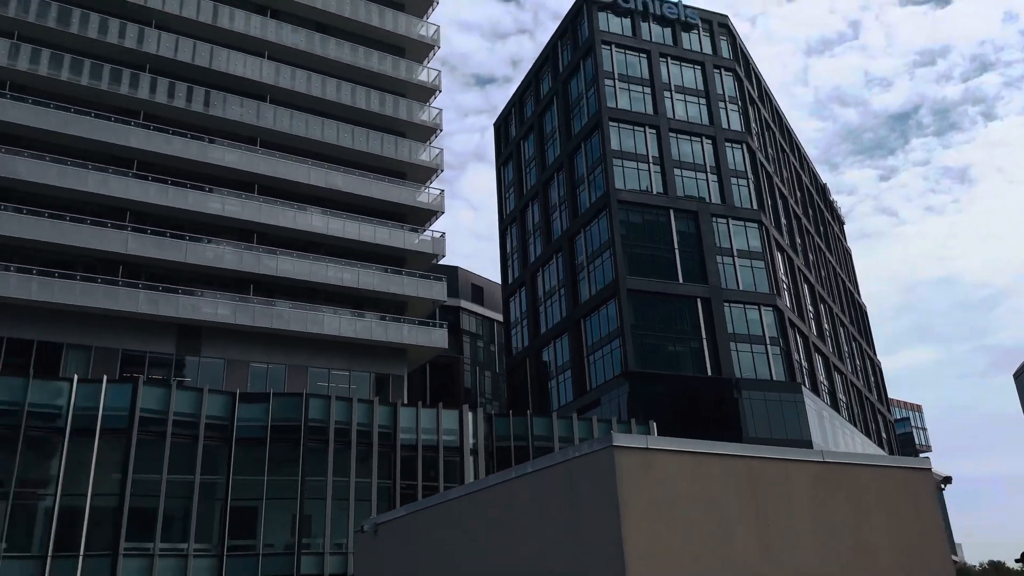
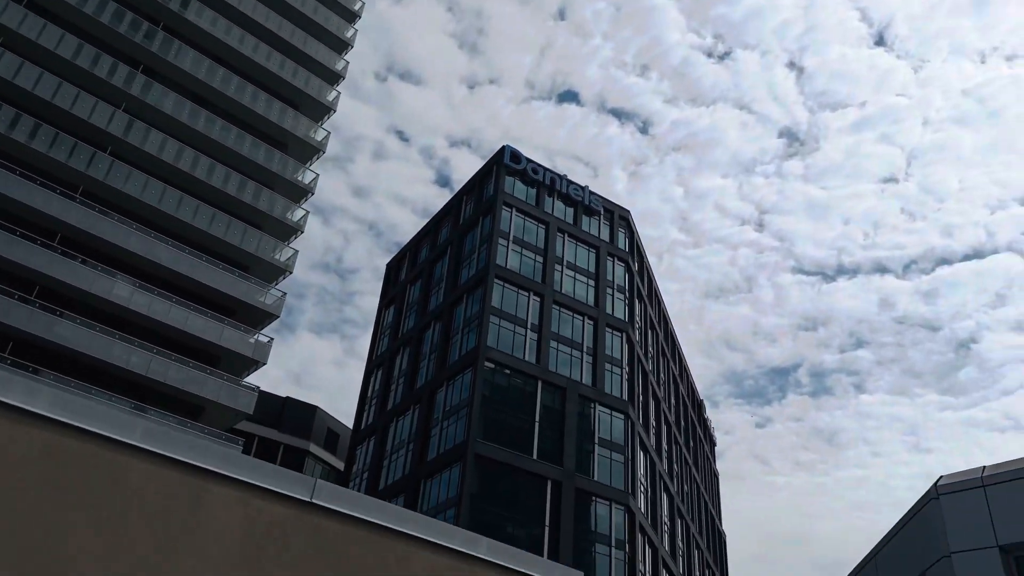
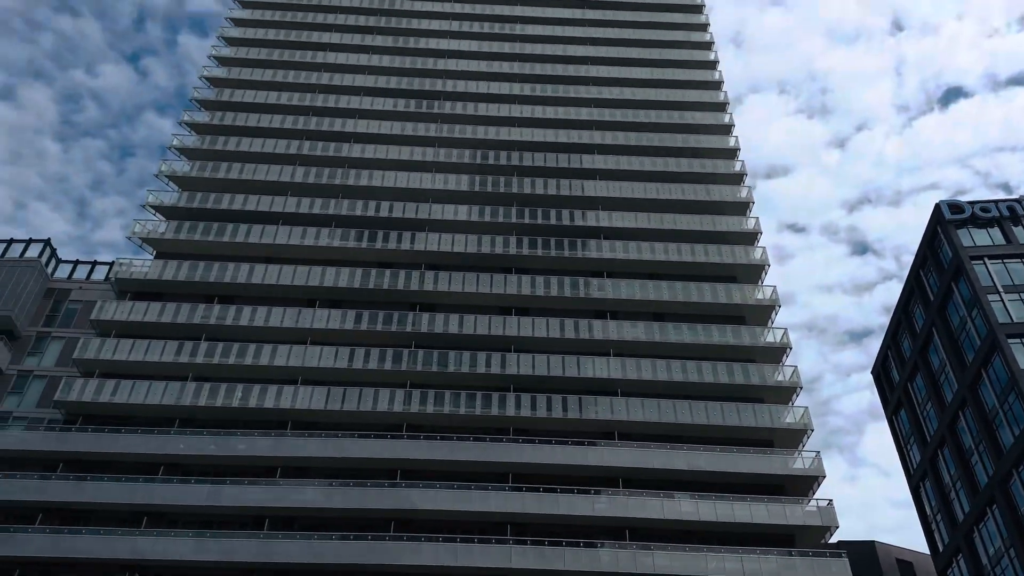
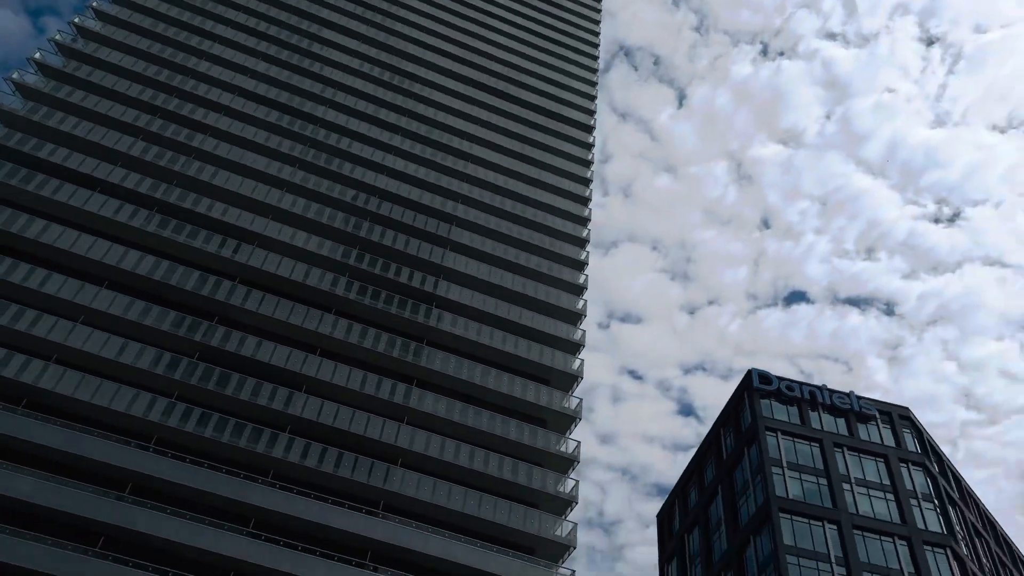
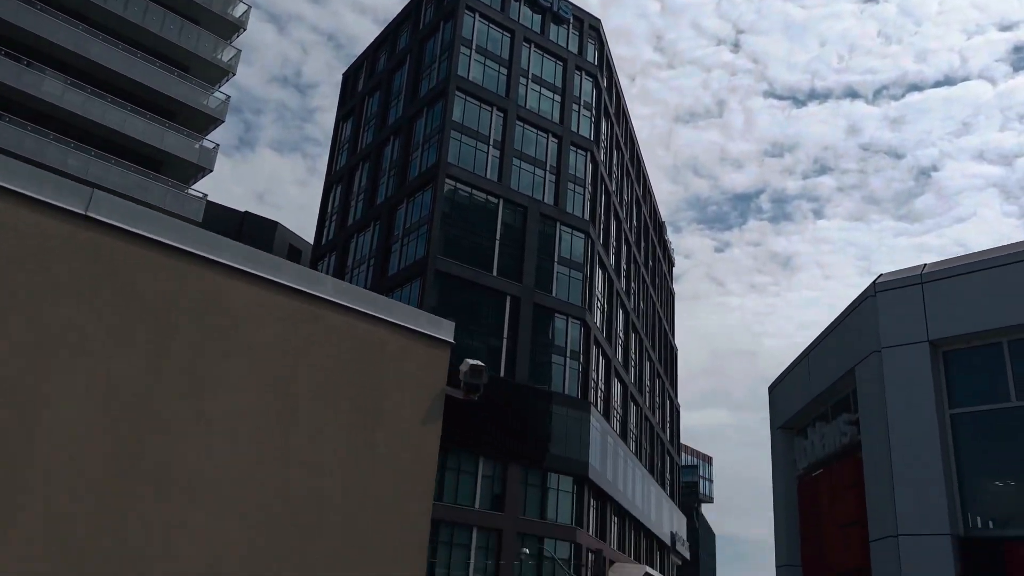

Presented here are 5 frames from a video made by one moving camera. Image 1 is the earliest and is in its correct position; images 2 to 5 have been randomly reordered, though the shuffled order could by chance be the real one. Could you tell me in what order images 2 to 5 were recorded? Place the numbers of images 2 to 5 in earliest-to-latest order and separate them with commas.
3, 4, 2, 5
